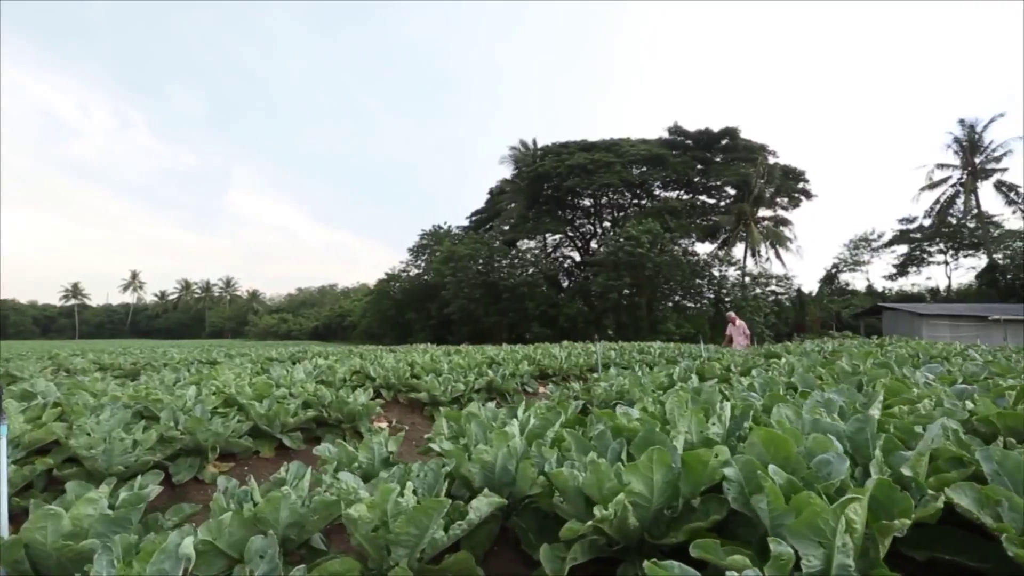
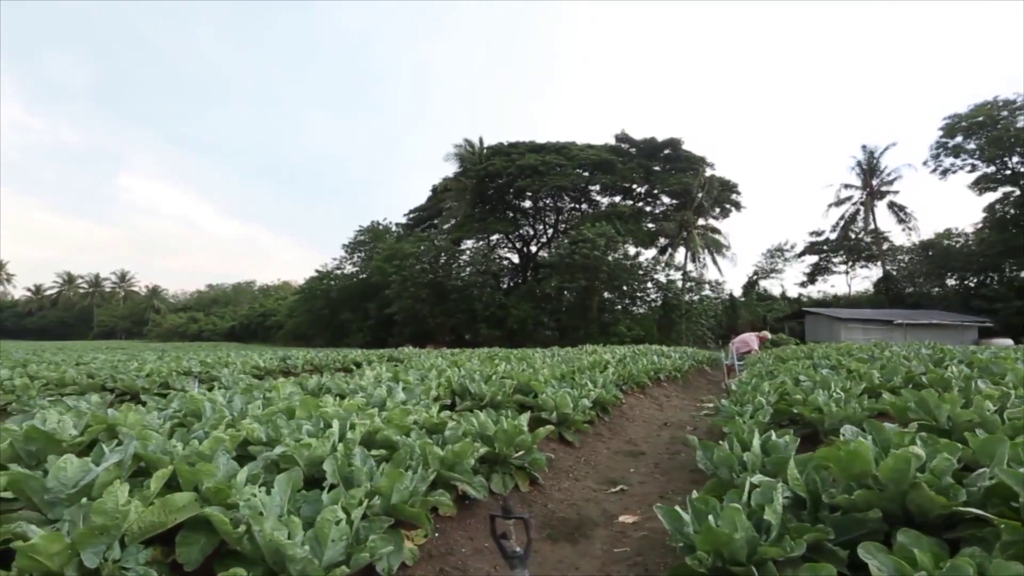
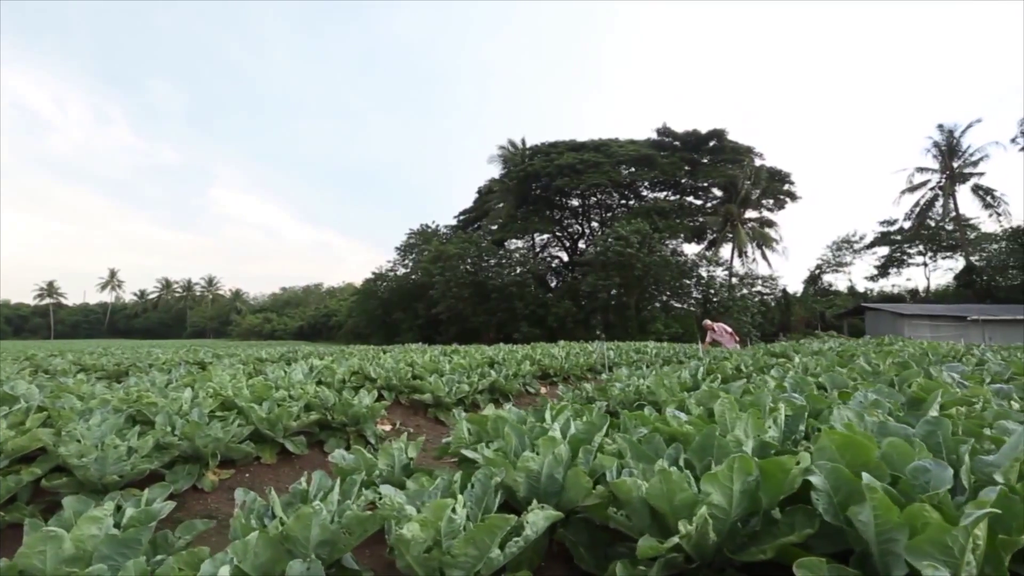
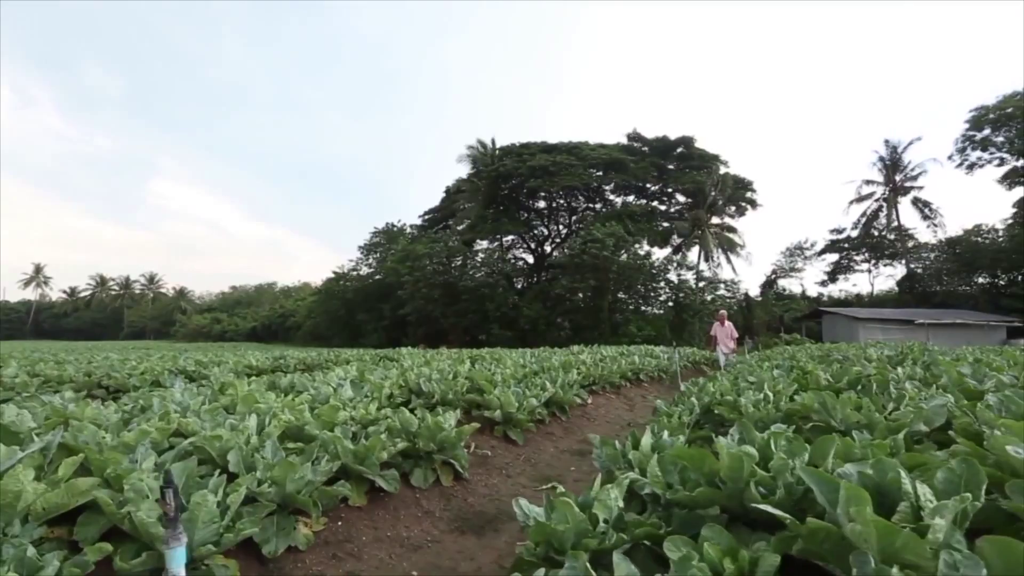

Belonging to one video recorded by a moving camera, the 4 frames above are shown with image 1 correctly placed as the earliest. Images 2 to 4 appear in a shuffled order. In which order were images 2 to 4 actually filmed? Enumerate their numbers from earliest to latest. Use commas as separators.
3, 4, 2
